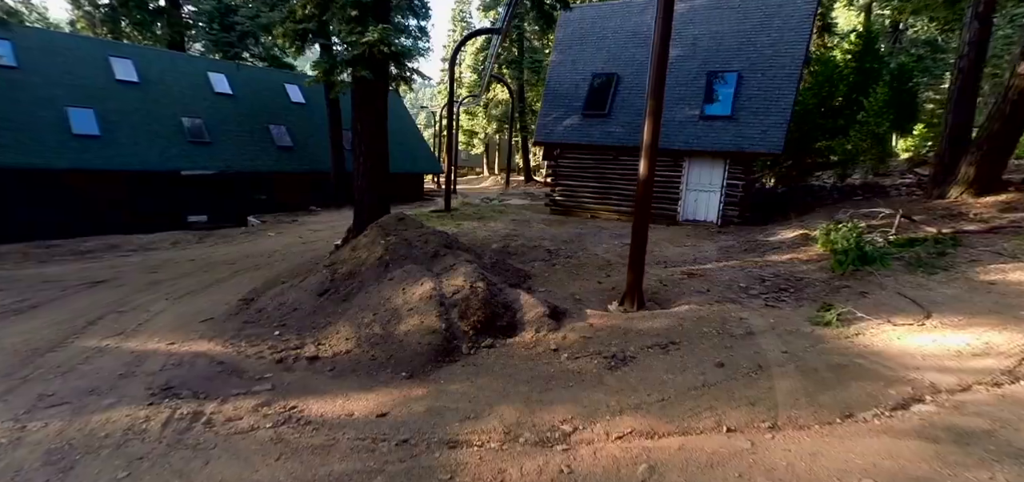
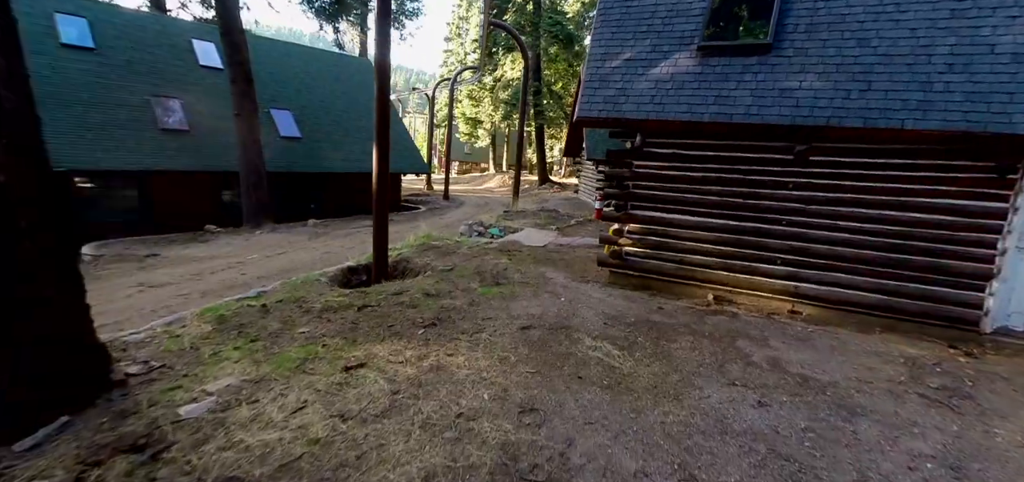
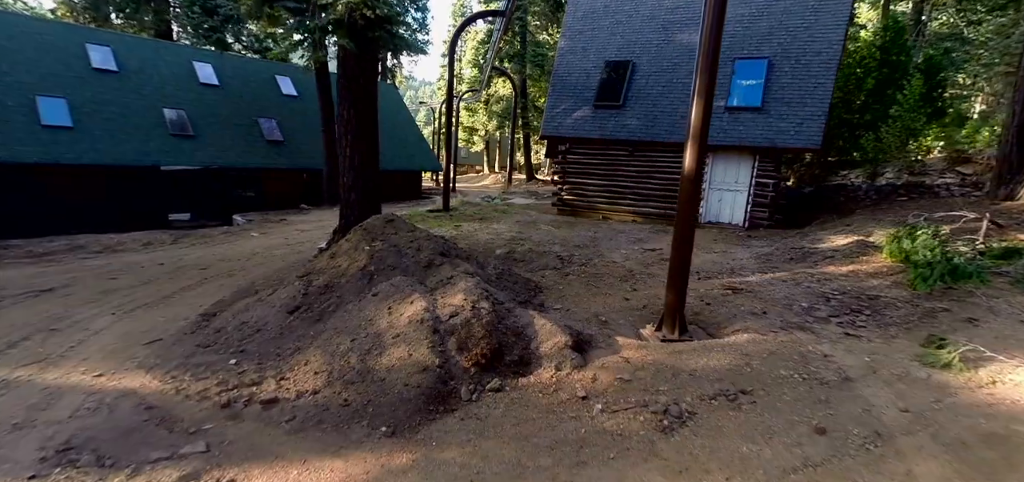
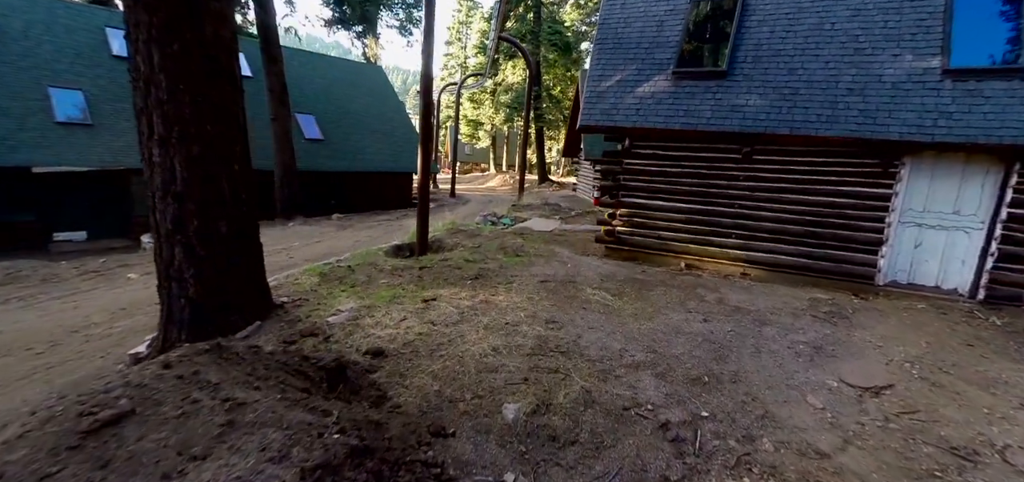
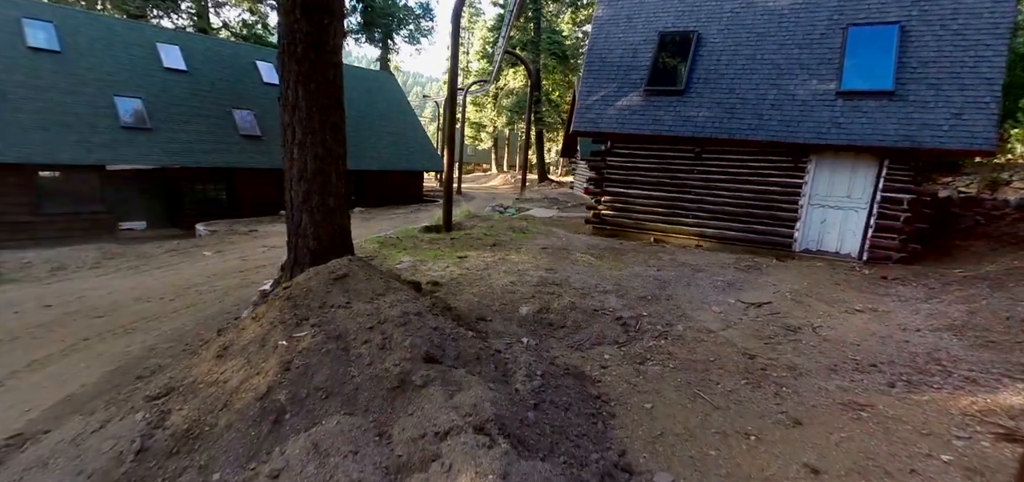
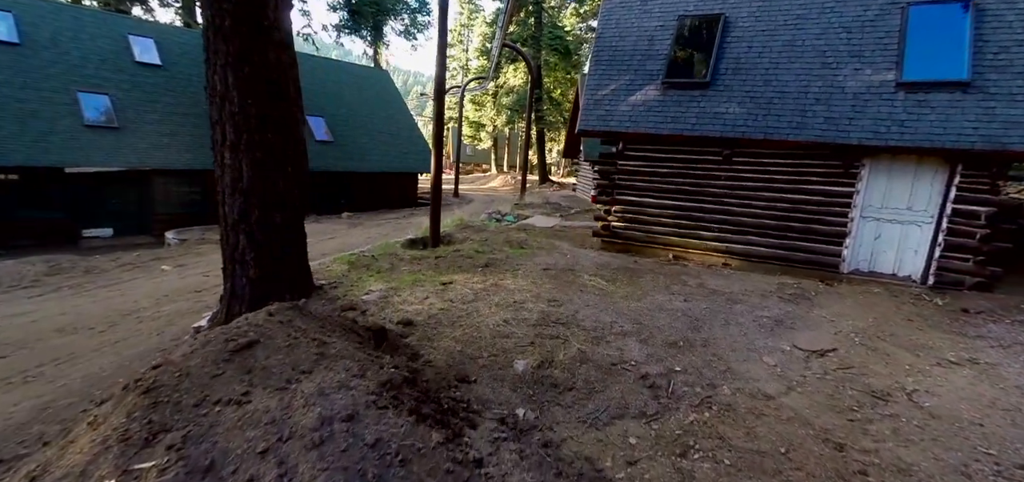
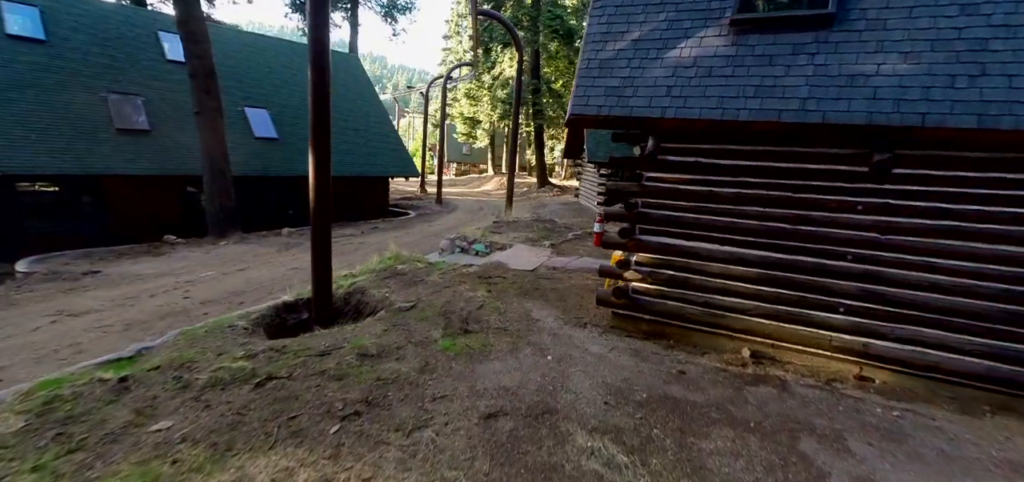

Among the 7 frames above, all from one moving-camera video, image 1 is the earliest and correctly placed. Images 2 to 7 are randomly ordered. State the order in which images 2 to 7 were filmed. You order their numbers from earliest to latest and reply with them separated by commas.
3, 5, 6, 4, 2, 7
